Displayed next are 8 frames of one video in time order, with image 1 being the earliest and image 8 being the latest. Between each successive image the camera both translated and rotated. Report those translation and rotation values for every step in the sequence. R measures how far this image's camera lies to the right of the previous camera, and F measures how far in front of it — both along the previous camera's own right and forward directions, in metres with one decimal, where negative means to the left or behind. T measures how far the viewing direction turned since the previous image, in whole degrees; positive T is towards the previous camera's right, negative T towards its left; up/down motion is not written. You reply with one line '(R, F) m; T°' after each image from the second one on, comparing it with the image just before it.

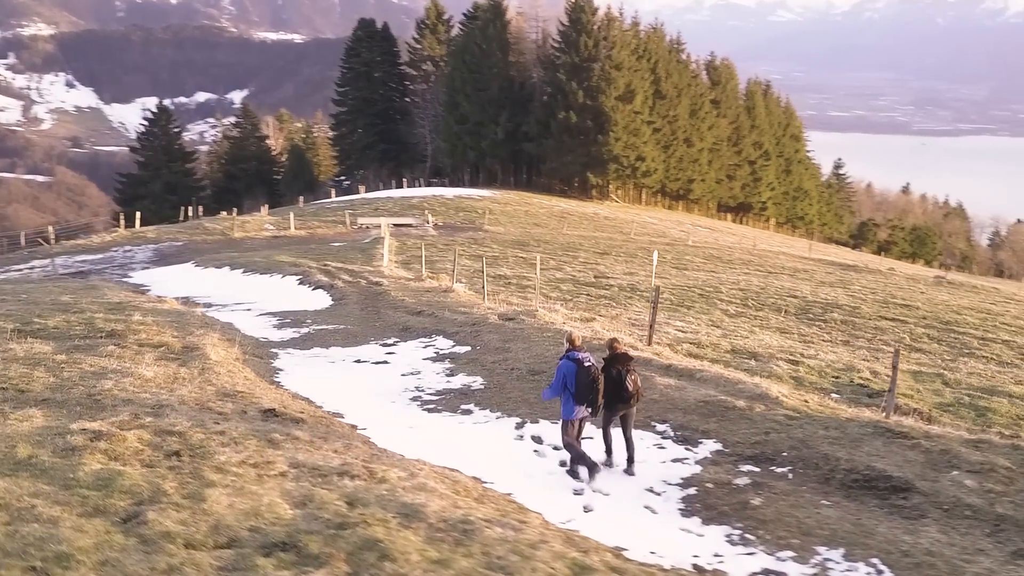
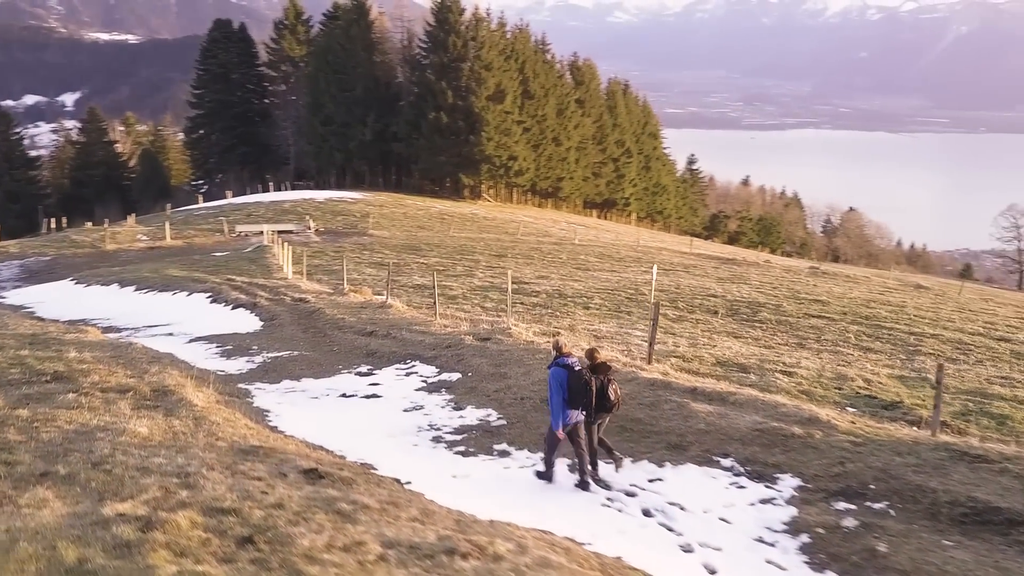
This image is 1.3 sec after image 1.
(-1.8, +1.1) m; +8°
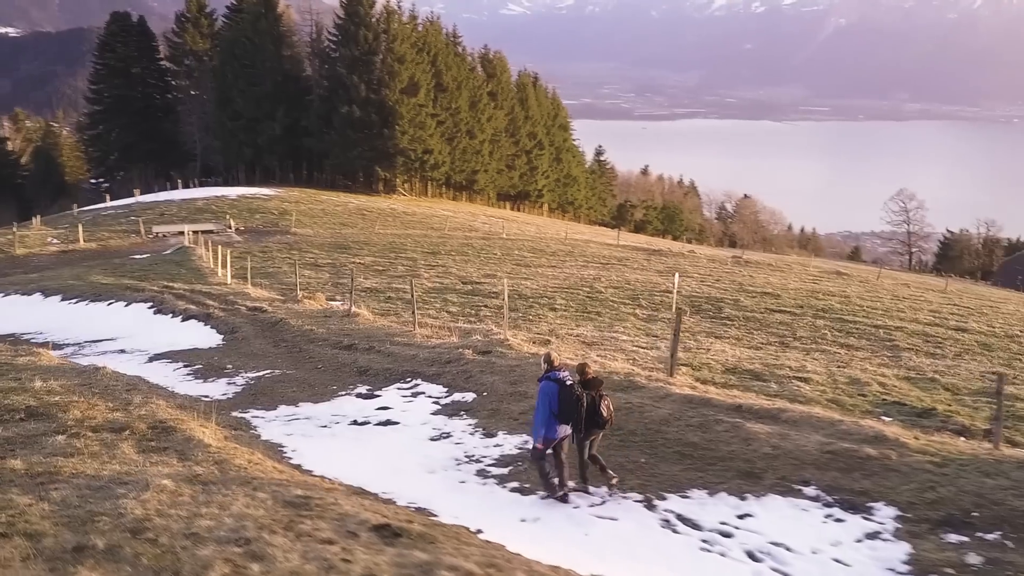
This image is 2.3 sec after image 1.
(-1.4, +1.0) m; +5°
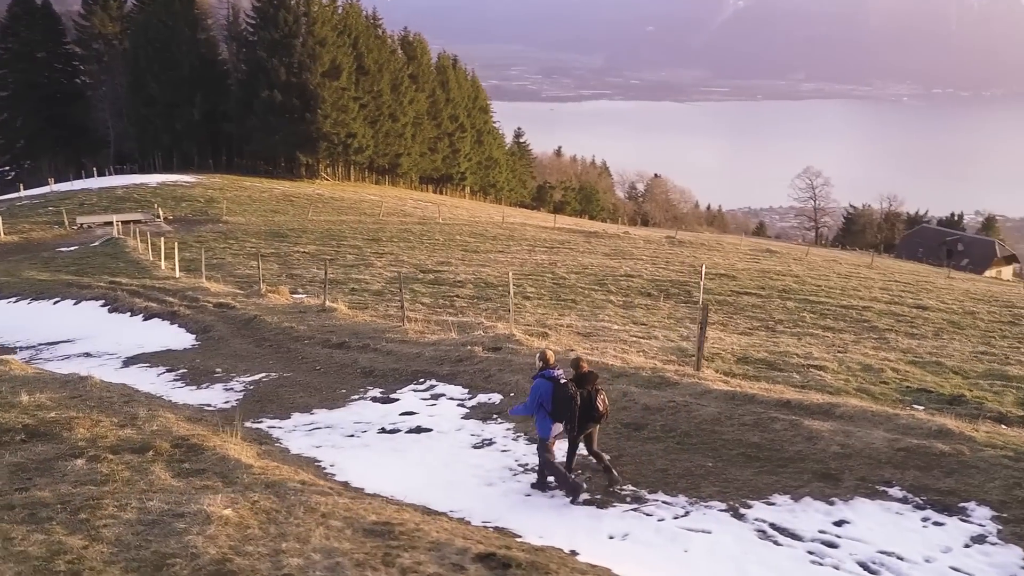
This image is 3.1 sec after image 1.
(-1.3, +0.7) m; +4°
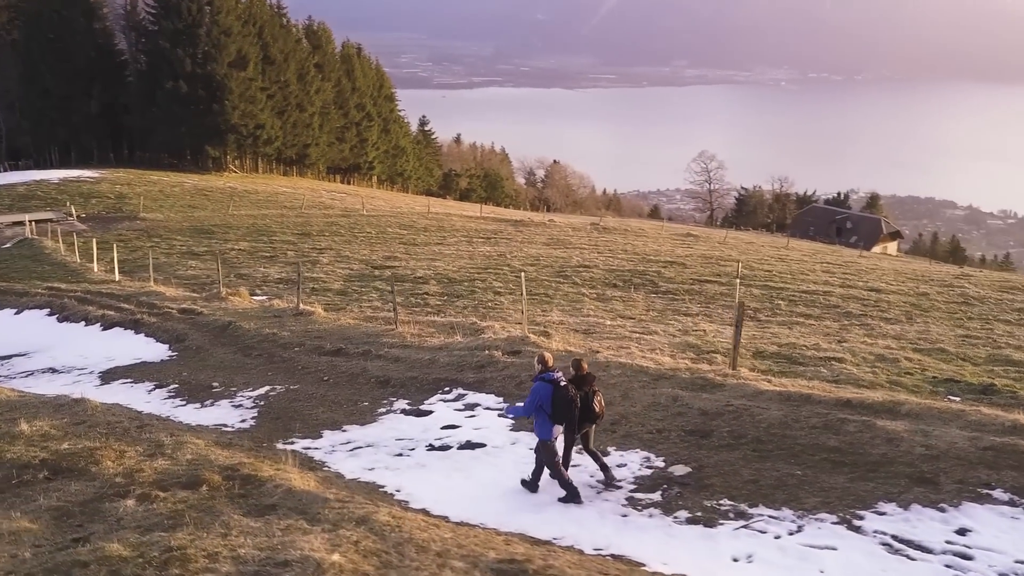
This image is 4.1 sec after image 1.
(-1.5, +0.7) m; +5°
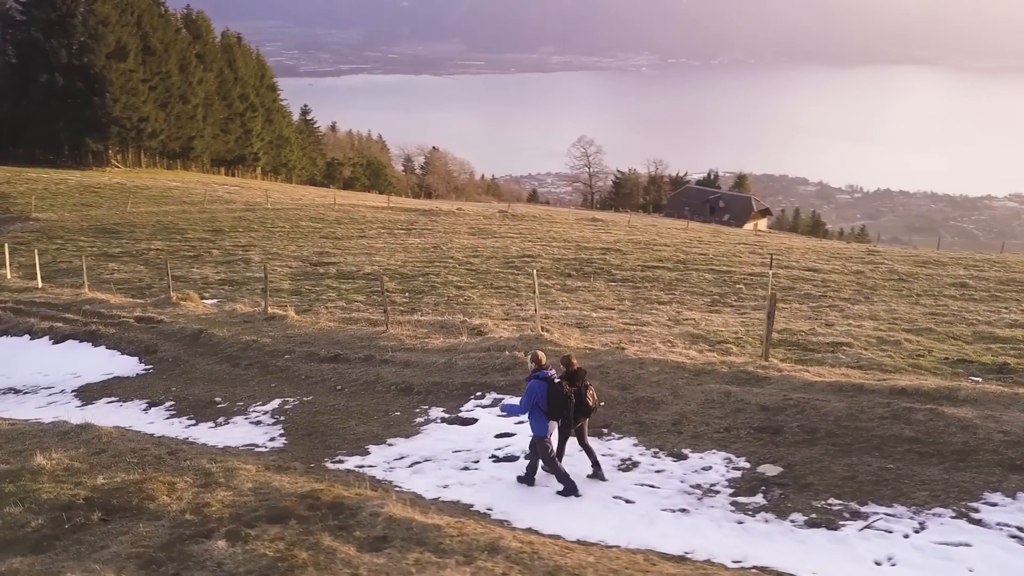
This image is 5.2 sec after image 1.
(-1.7, +0.6) m; +6°
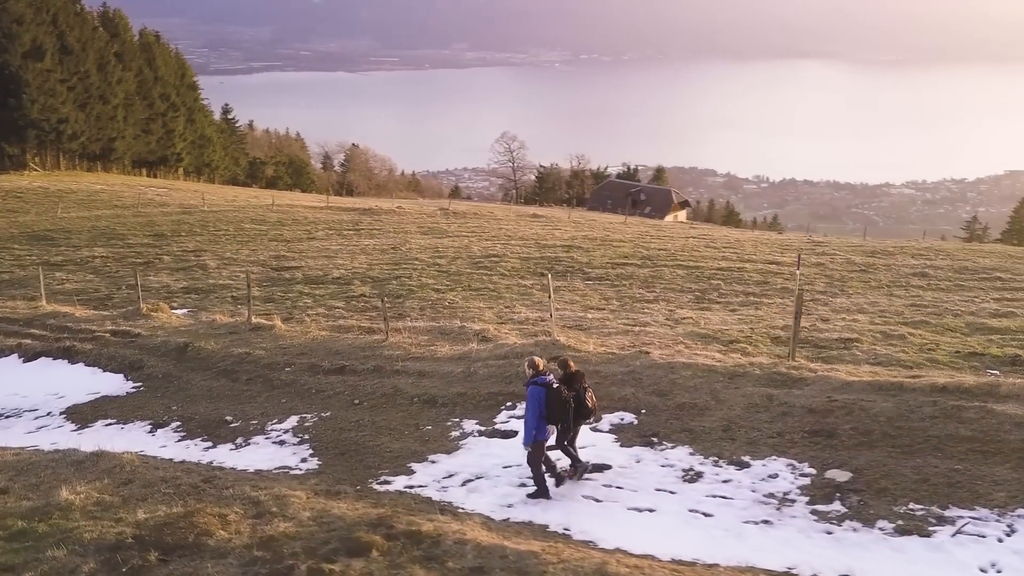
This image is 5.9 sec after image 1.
(-1.2, +0.4) m; +4°
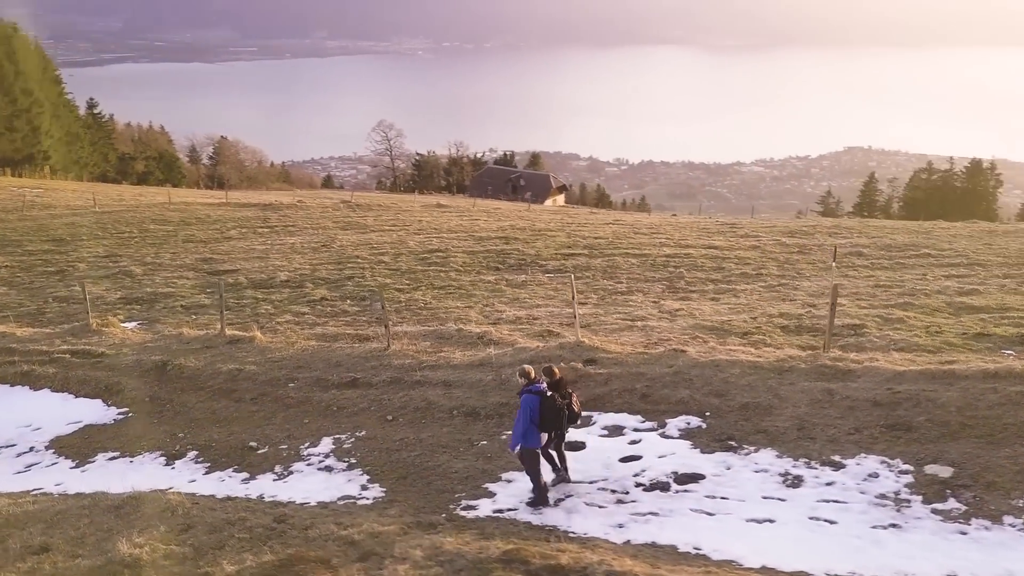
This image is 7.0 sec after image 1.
(-1.8, +0.6) m; +6°
